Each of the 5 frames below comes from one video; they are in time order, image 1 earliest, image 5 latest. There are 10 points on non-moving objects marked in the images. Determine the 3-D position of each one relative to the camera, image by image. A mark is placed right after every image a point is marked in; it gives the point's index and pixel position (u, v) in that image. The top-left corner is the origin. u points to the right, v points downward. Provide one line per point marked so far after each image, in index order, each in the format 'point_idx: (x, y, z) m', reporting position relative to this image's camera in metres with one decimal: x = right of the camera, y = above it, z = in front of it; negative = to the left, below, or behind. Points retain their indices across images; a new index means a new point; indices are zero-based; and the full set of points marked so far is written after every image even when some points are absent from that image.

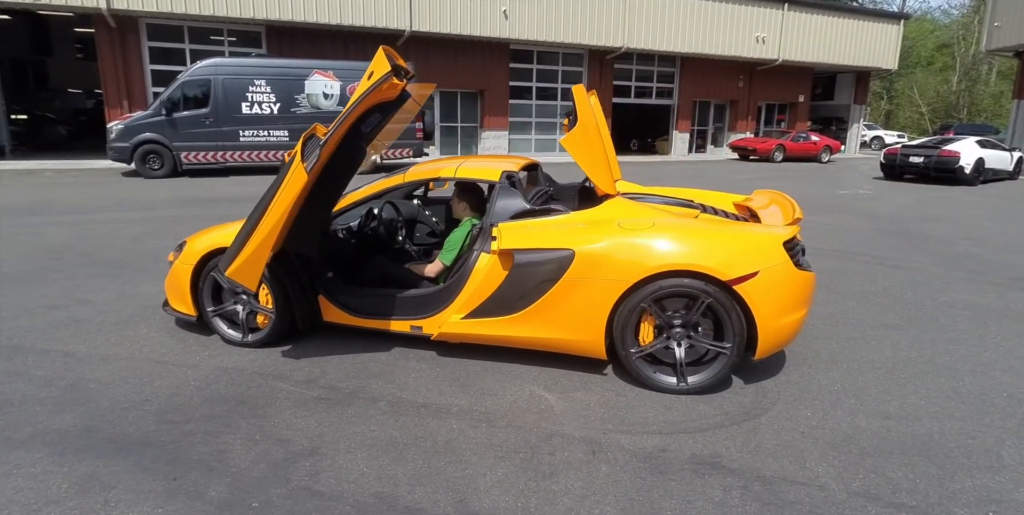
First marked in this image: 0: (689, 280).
0: (+1.0, -0.1, +2.9) m
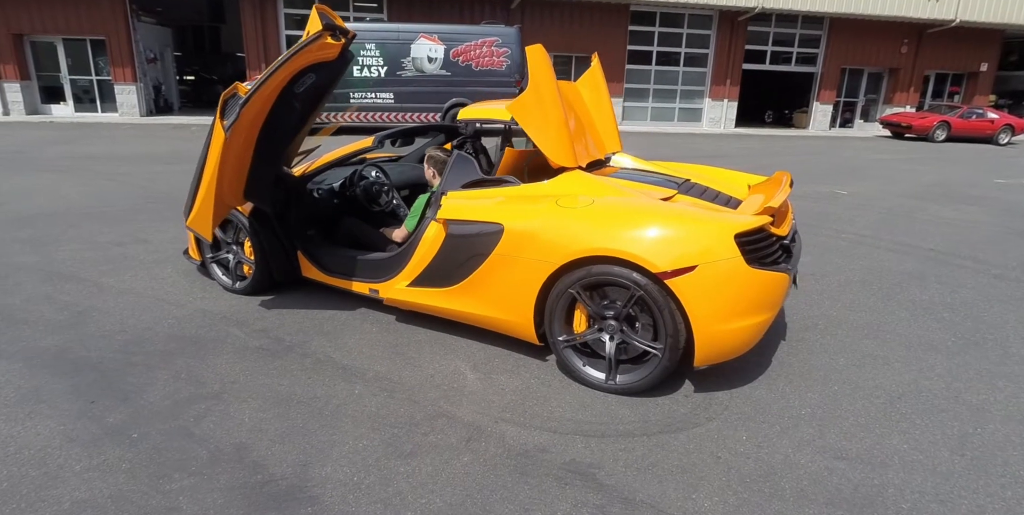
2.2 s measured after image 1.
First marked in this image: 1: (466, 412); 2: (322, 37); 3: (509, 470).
0: (+0.5, -0.1, +2.5) m
1: (-0.2, -0.7, +2.5) m
2: (-1.0, +1.1, +2.6) m
3: (0.0, -0.9, +2.1) m
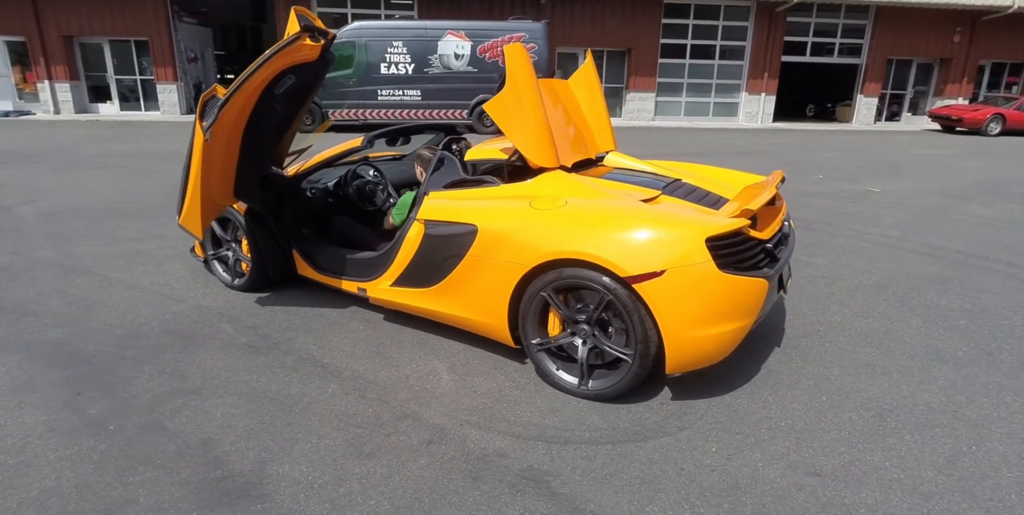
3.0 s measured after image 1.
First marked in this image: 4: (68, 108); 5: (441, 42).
0: (+0.4, -0.1, +2.5) m
1: (-0.4, -0.7, +2.5) m
2: (-1.1, +1.1, +2.7) m
3: (-0.2, -0.9, +2.1) m
4: (-15.5, +5.2, +18.4) m
5: (-2.0, +6.3, +15.5) m
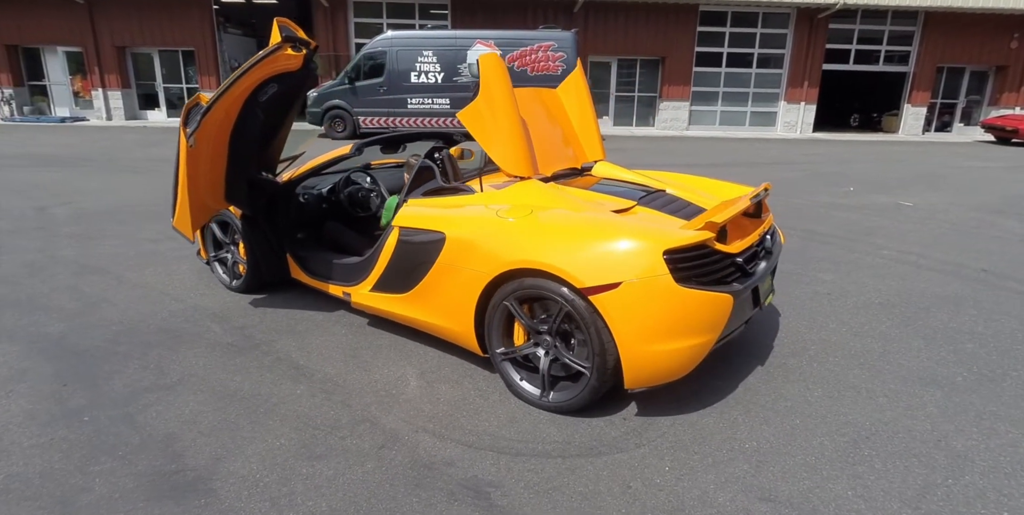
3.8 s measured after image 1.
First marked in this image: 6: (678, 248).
0: (+0.2, -0.1, +2.4) m
1: (-0.6, -0.8, +2.5) m
2: (-1.2, +1.1, +2.8) m
3: (-0.4, -0.9, +2.1) m
4: (-14.4, +5.3, +19.5) m
5: (-1.2, +6.1, +15.7) m
6: (+0.7, 0.0, +2.3) m
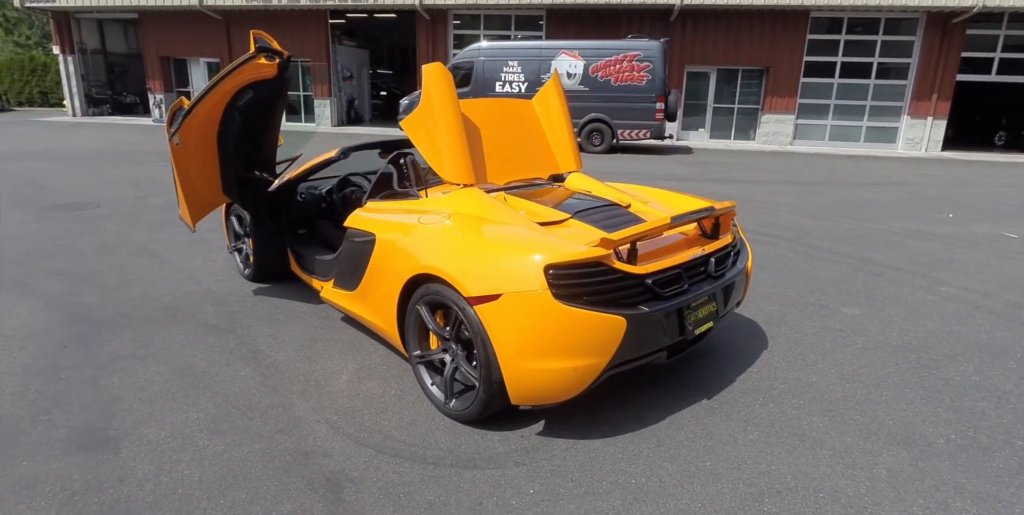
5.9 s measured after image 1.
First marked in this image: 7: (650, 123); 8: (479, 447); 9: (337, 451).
0: (-0.3, -0.2, +2.5) m
1: (-1.1, -0.8, +2.7) m
2: (-1.5, +1.1, +3.0) m
3: (-1.0, -0.9, +2.2) m
4: (-11.2, +5.8, +21.9) m
5: (+1.2, +5.9, +15.8) m
6: (+0.3, 0.0, +2.2) m
7: (+4.1, +4.0, +15.6) m
8: (-0.1, -0.9, +2.4) m
9: (-0.8, -0.9, +2.3) m
